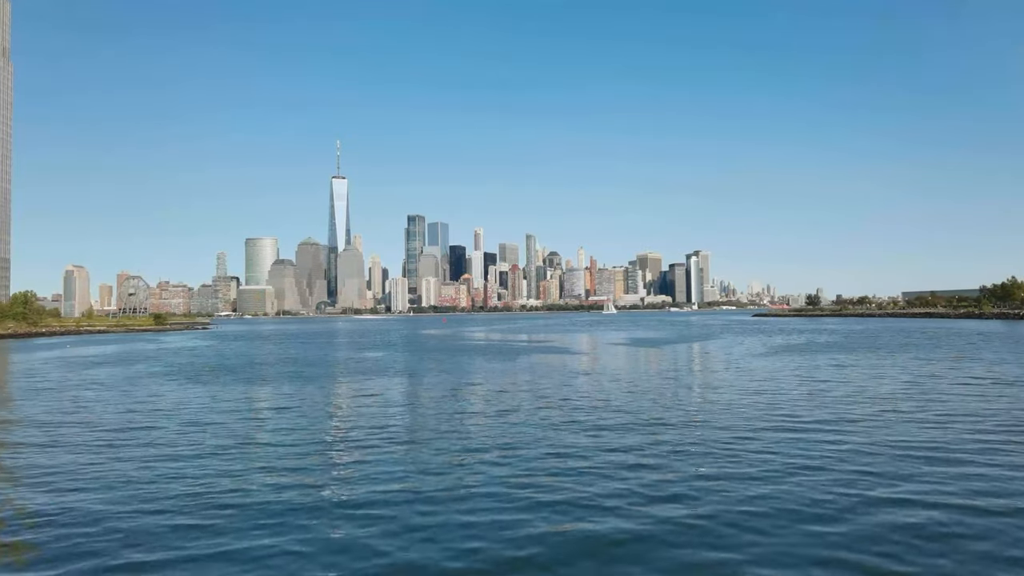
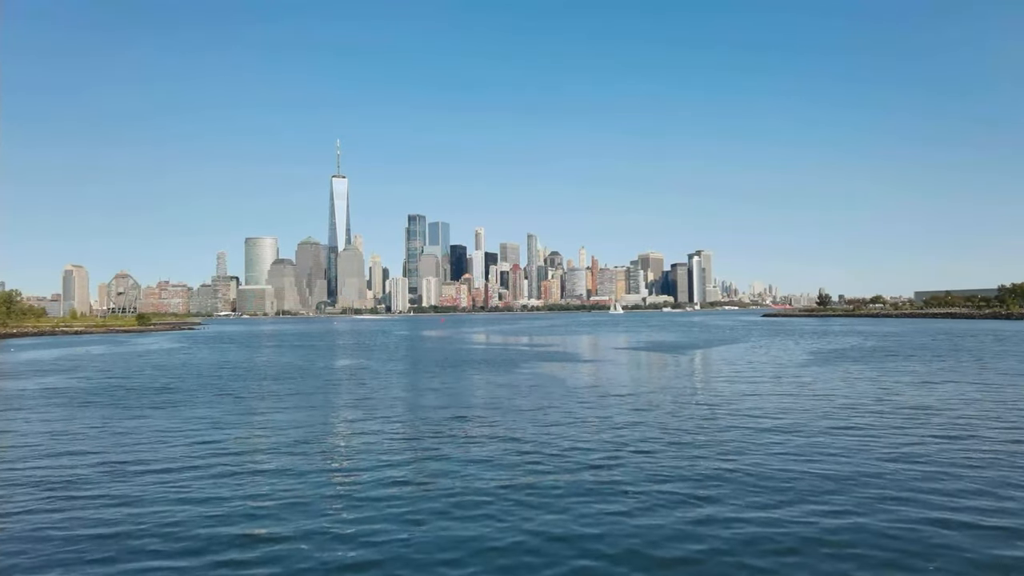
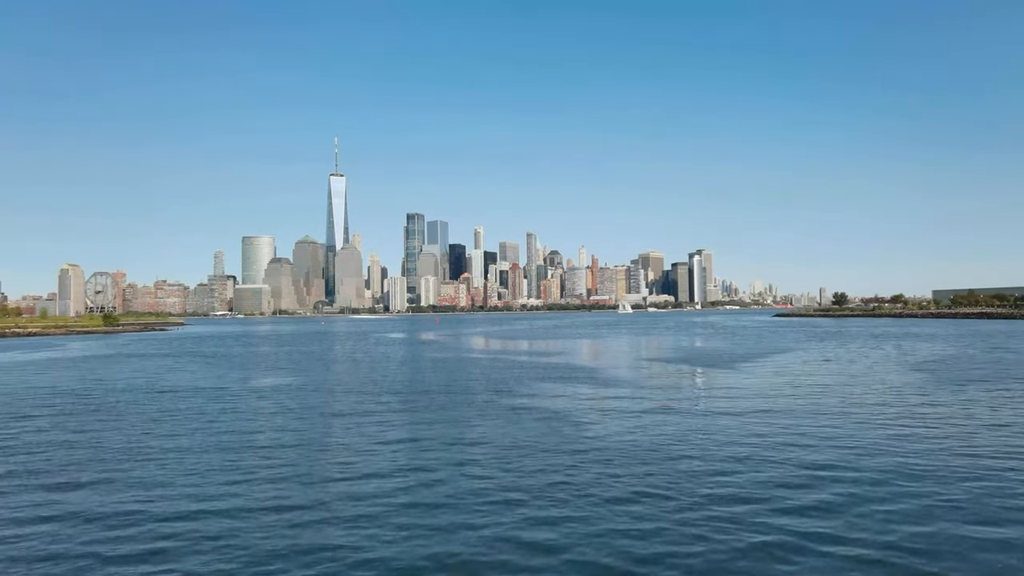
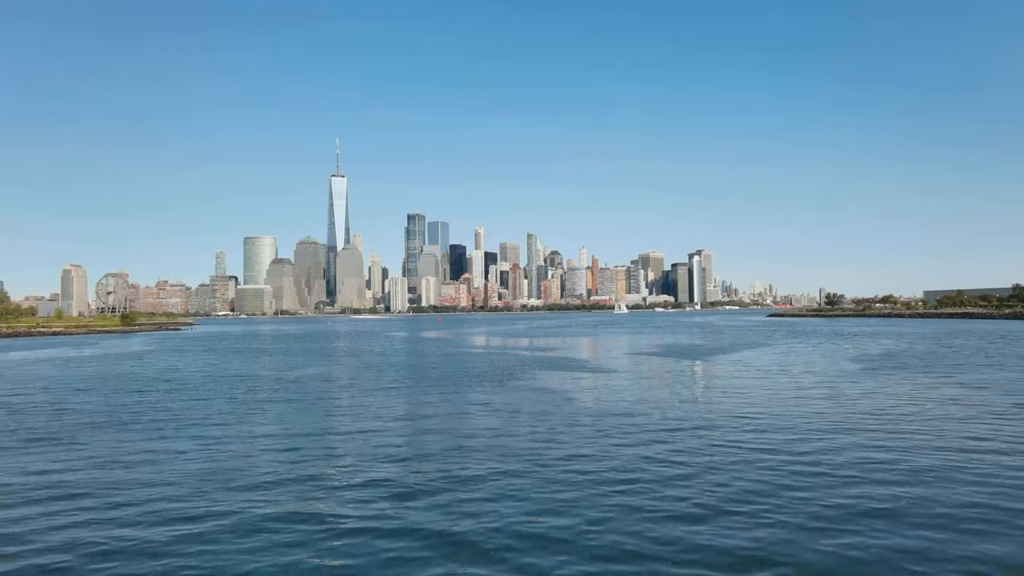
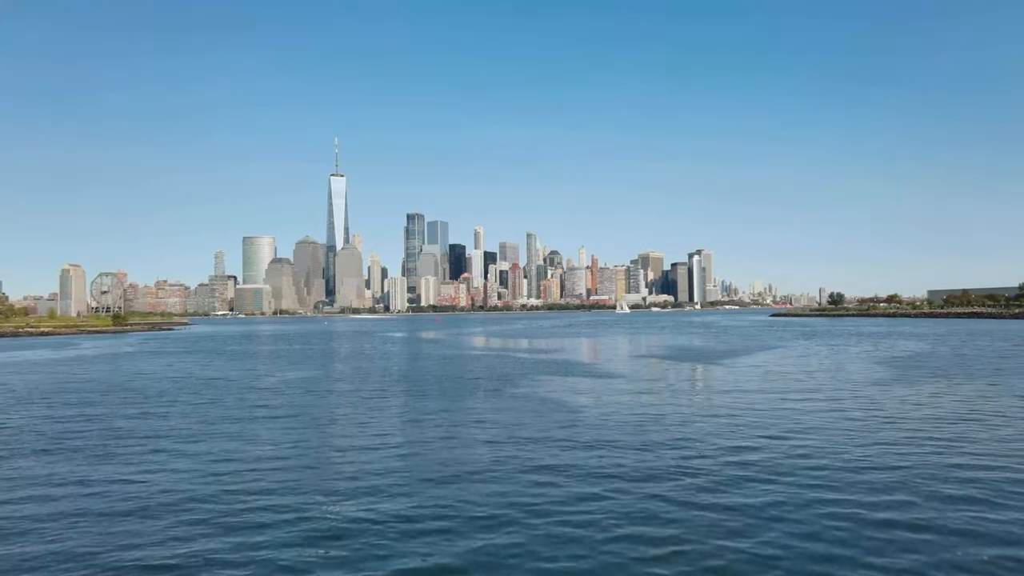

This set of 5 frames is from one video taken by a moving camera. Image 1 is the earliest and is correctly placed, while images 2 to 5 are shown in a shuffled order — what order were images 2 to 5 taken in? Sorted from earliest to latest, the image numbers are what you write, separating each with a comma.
2, 4, 5, 3
